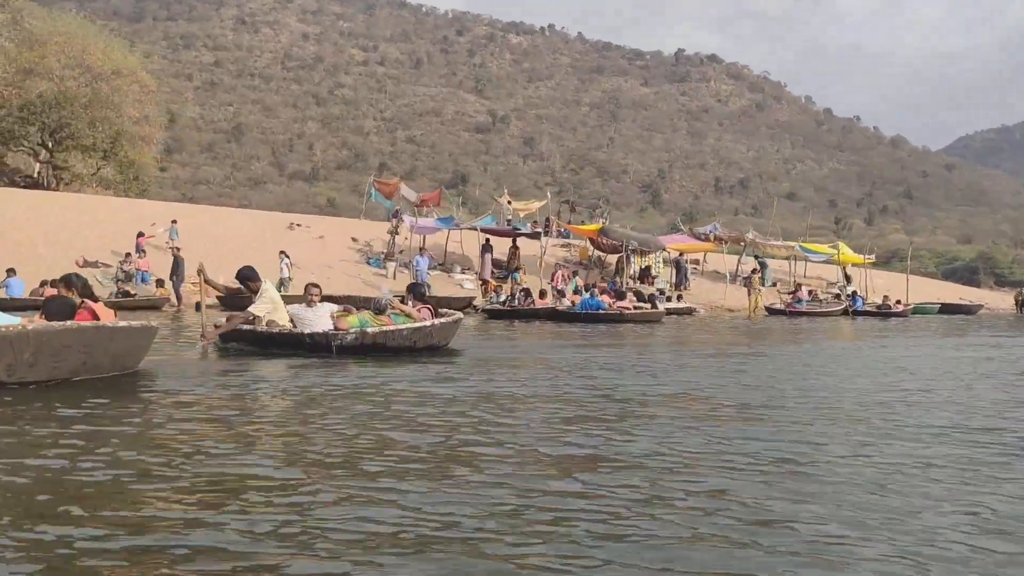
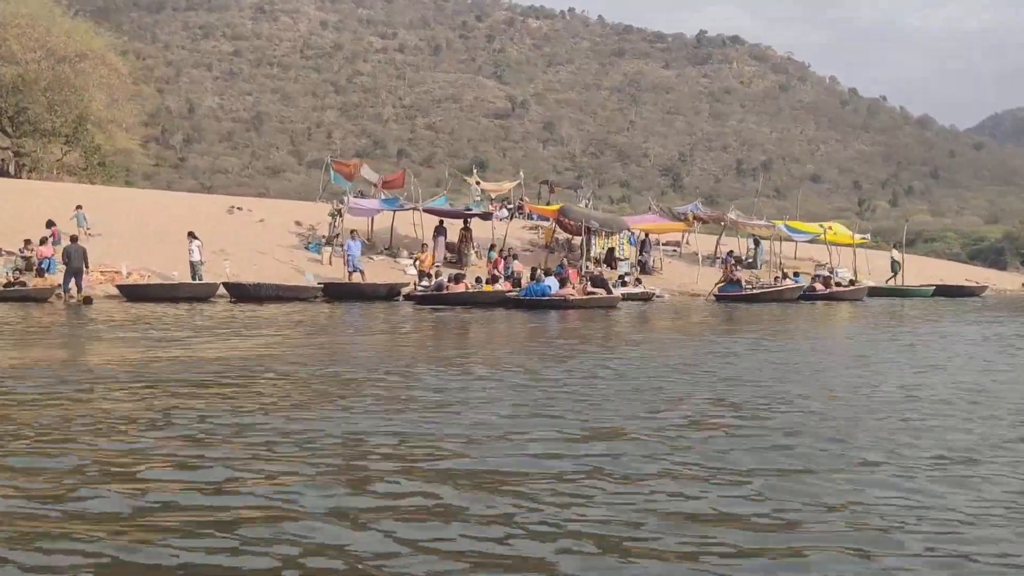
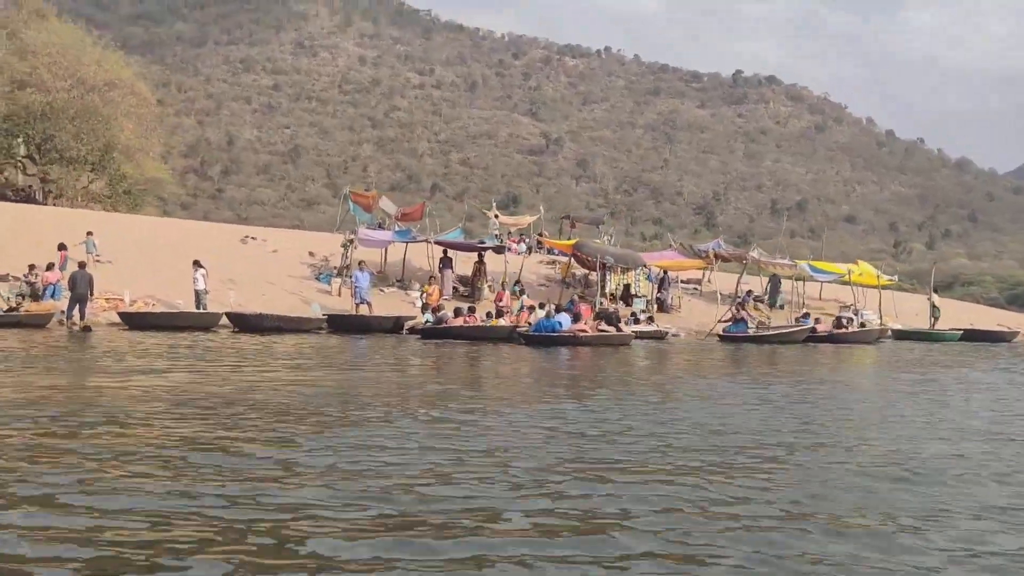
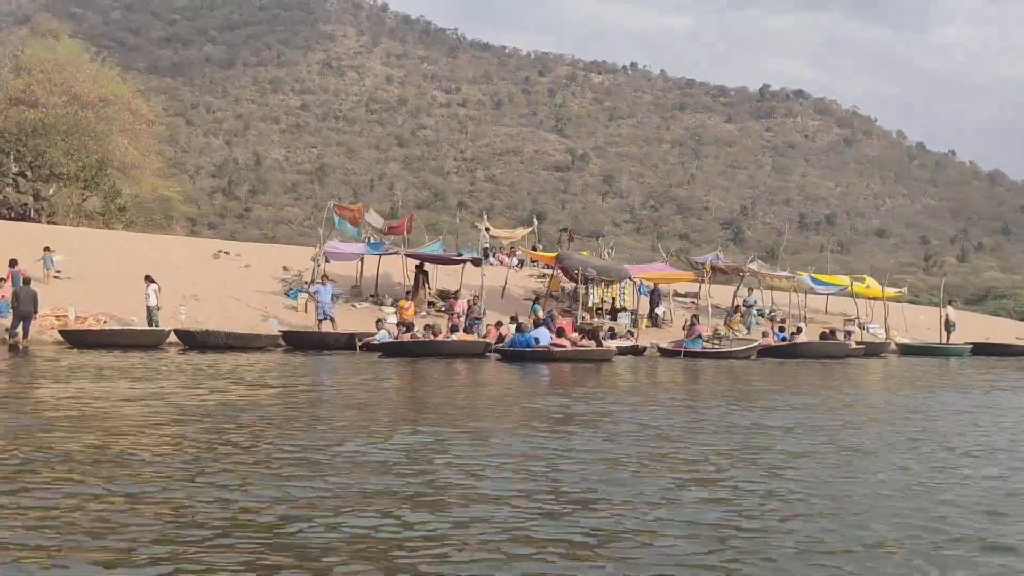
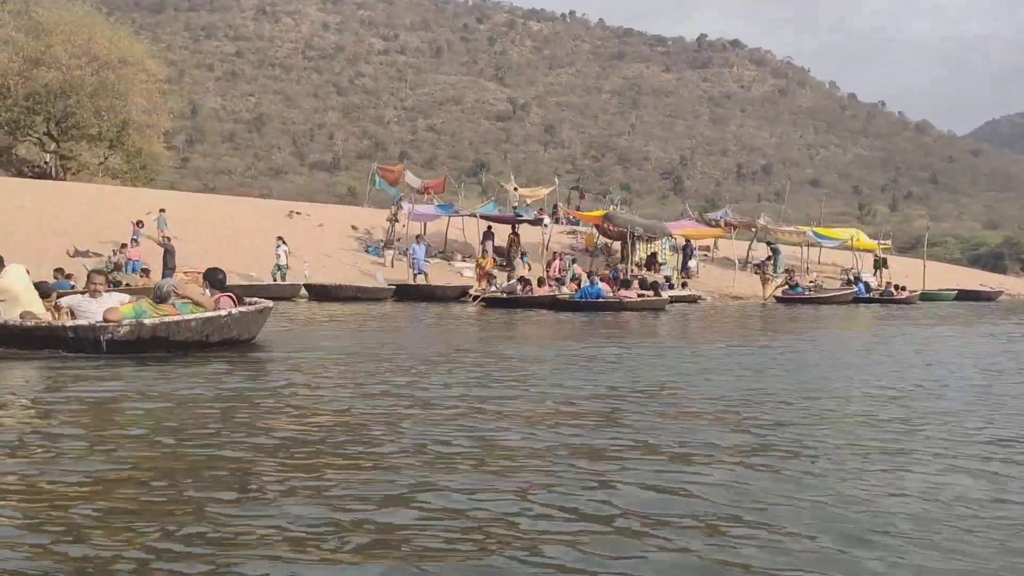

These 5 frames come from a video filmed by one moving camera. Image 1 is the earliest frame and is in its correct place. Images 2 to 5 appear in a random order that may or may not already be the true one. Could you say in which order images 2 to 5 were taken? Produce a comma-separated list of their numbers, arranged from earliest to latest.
5, 2, 3, 4
